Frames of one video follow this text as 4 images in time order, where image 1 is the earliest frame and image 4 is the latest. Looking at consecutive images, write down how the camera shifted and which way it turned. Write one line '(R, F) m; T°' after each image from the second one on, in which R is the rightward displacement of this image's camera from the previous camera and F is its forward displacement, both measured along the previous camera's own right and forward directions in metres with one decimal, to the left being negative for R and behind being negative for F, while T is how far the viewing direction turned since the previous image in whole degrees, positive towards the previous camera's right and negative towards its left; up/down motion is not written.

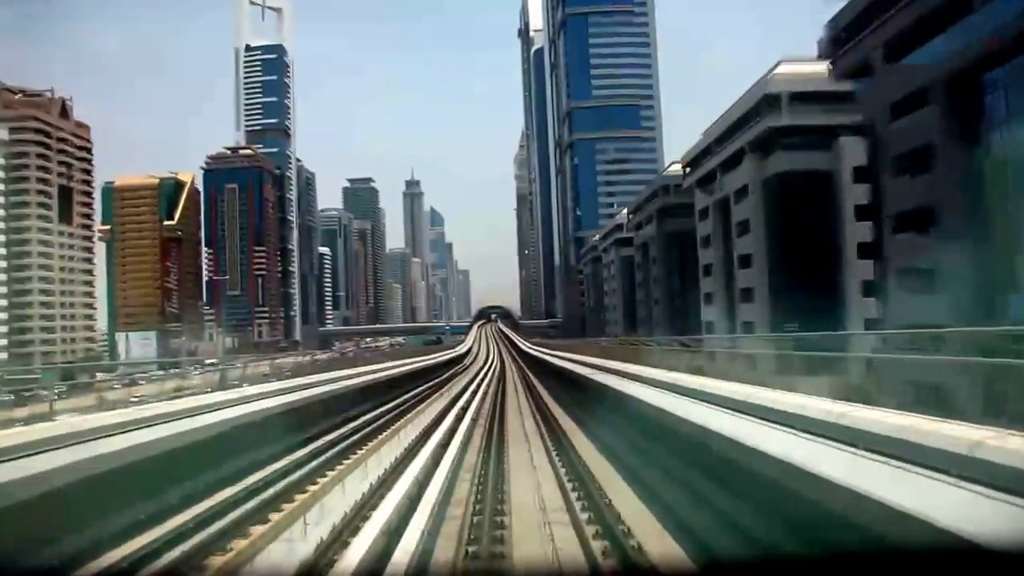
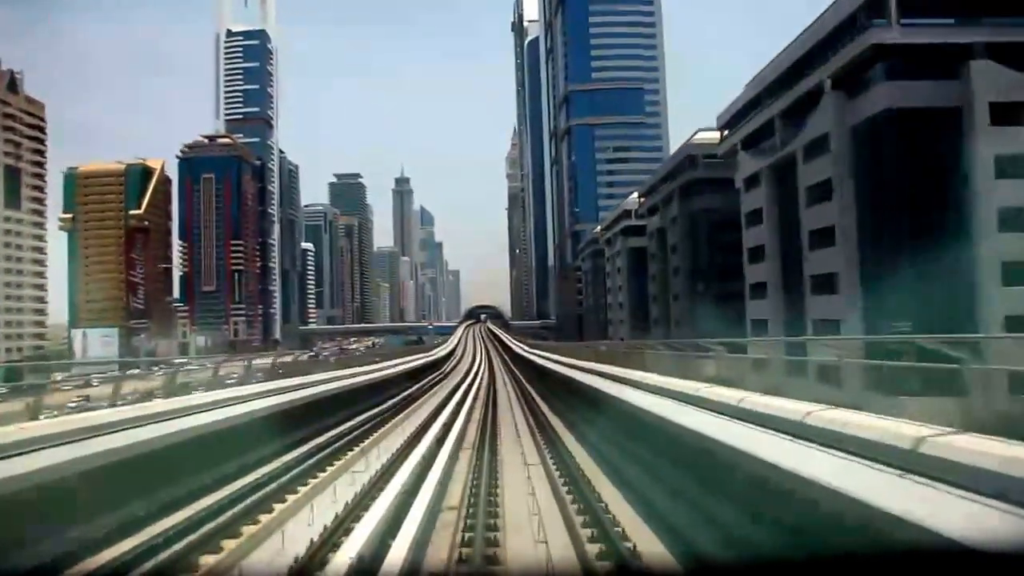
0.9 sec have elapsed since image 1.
(0.0, +0.7) m; +1°
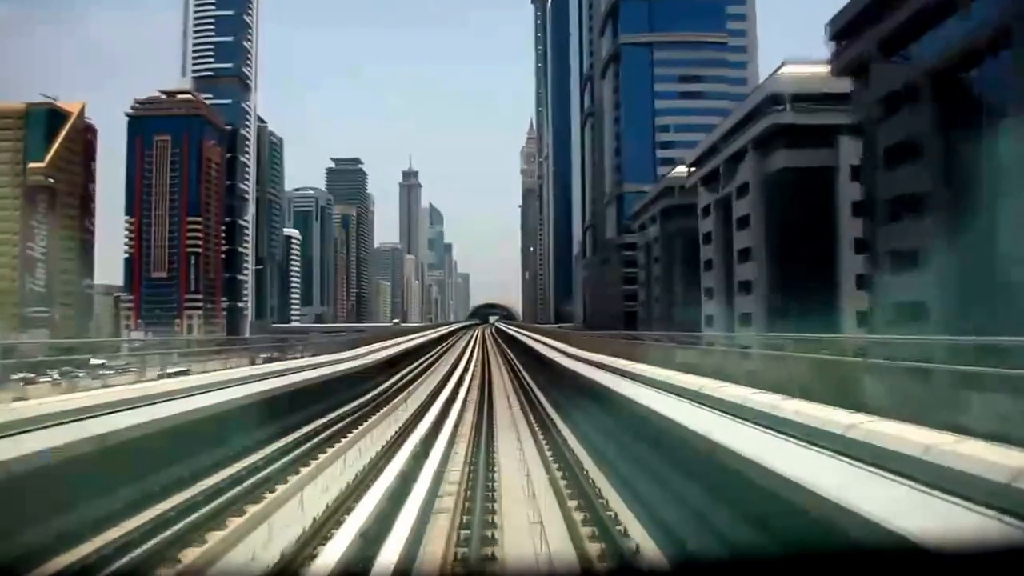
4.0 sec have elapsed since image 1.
(-0.1, +2.6) m; -1°
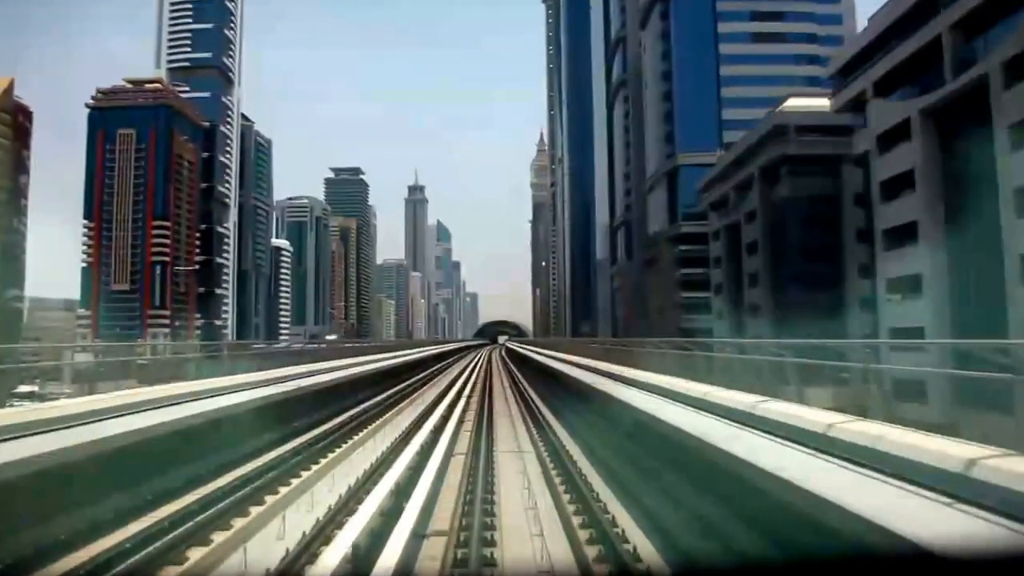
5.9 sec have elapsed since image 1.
(-0.1, +1.6) m; -1°
